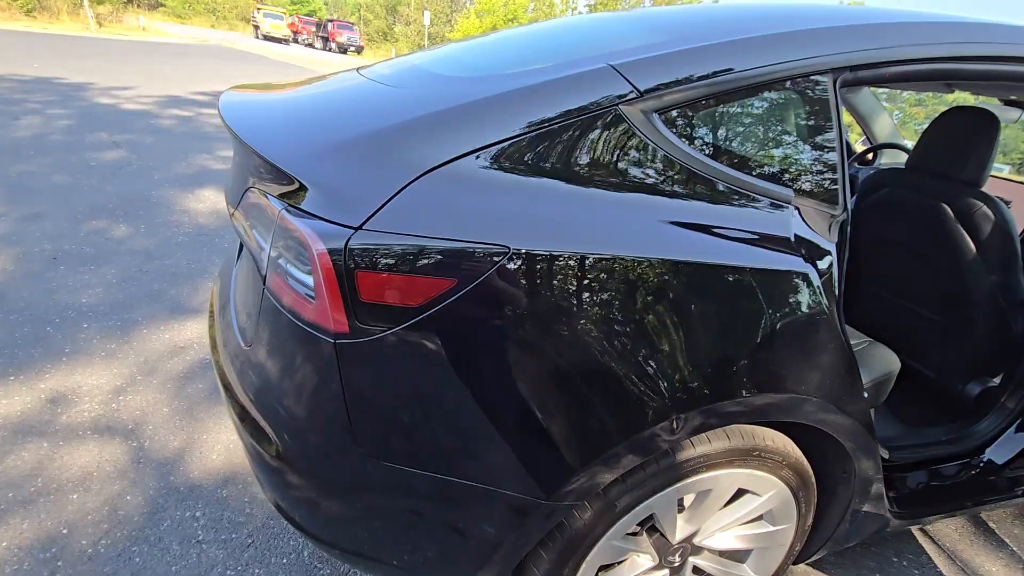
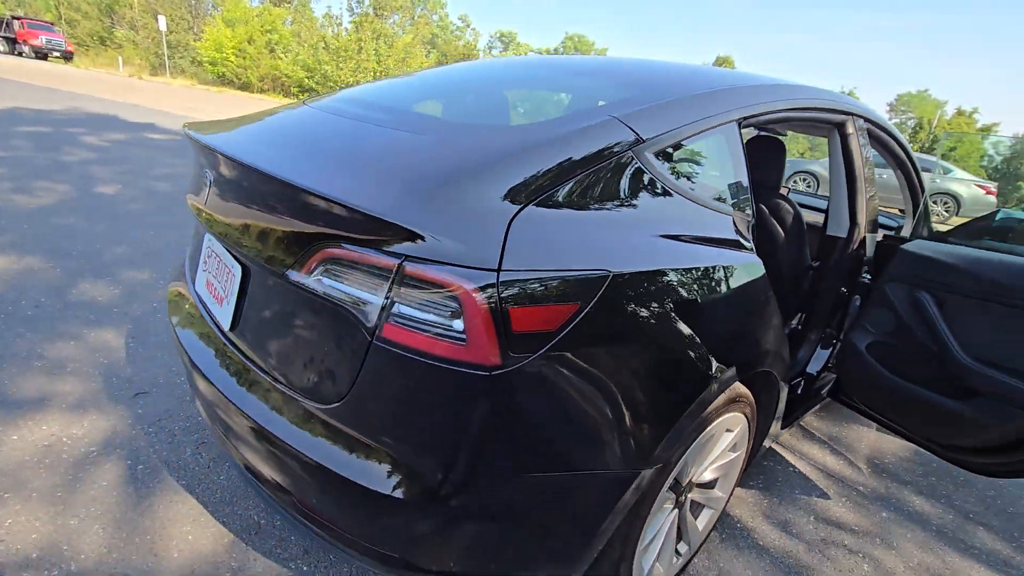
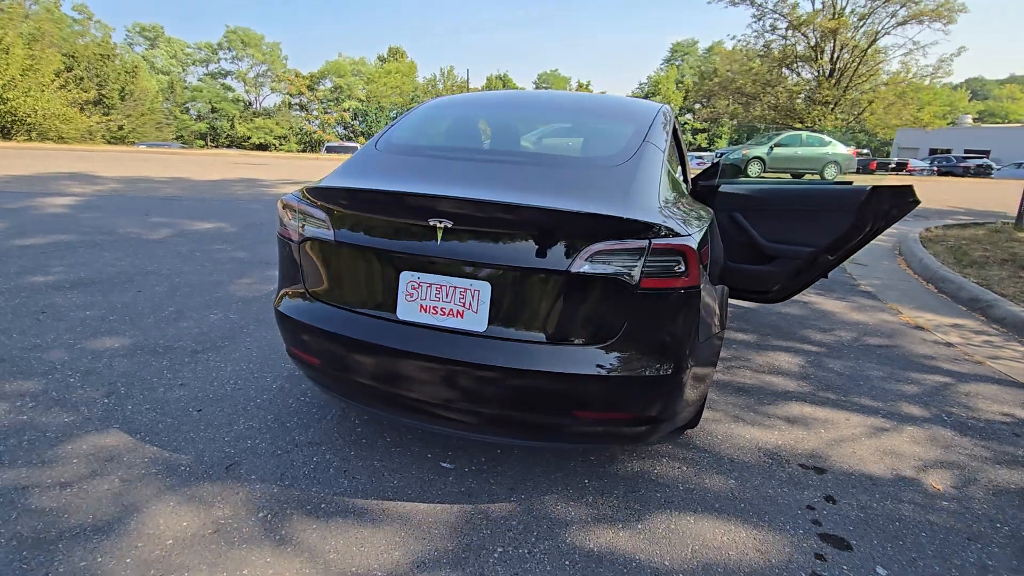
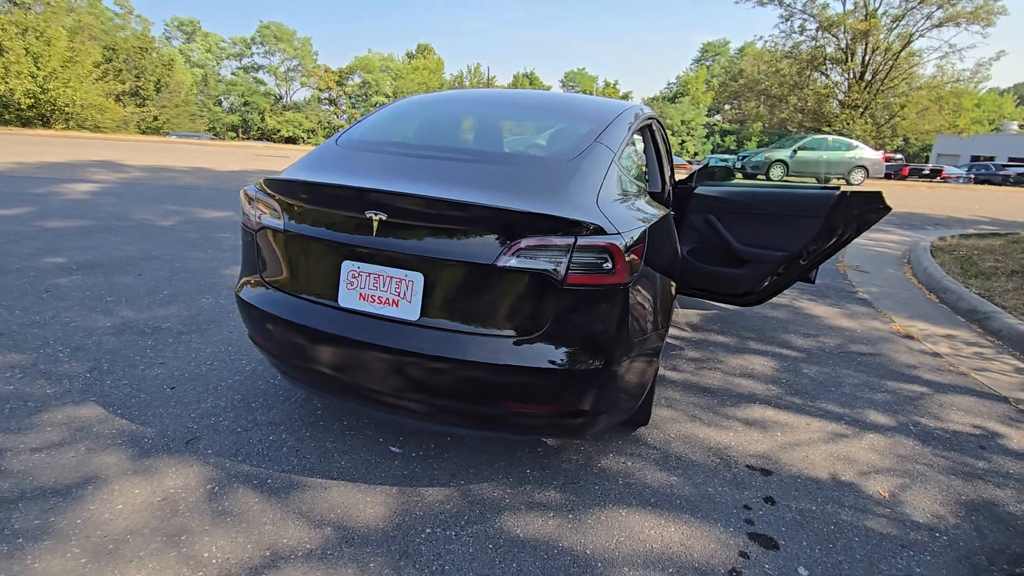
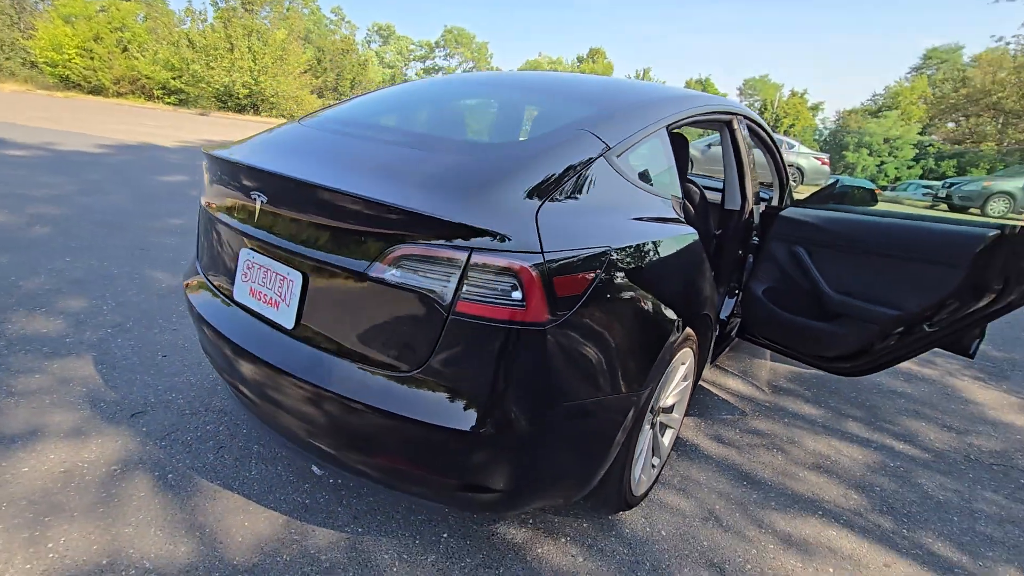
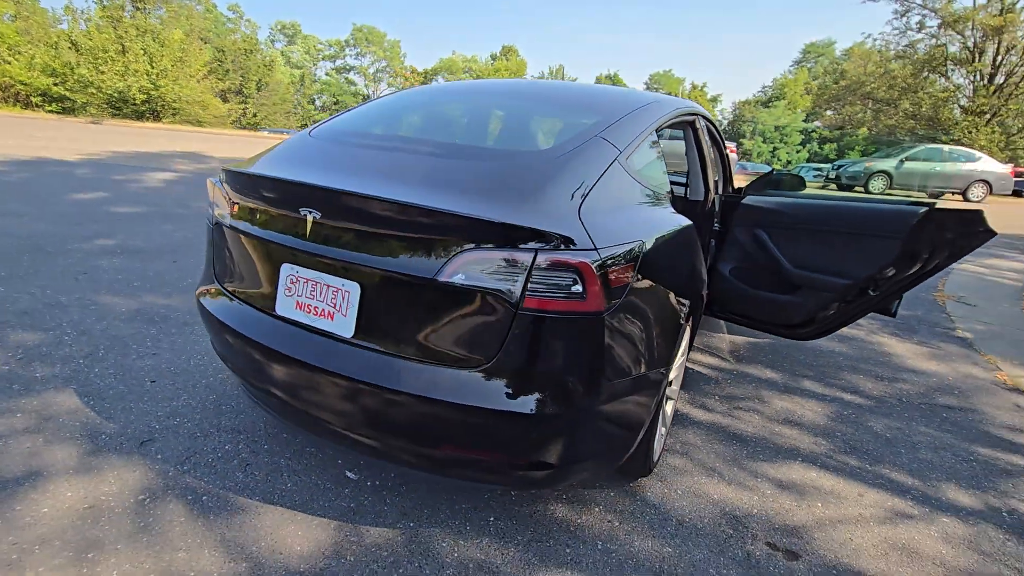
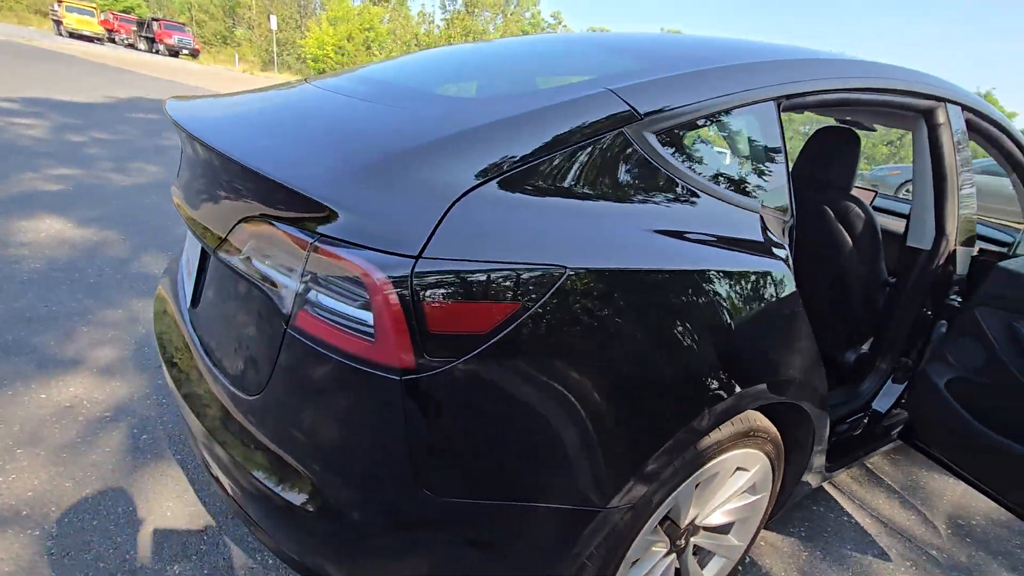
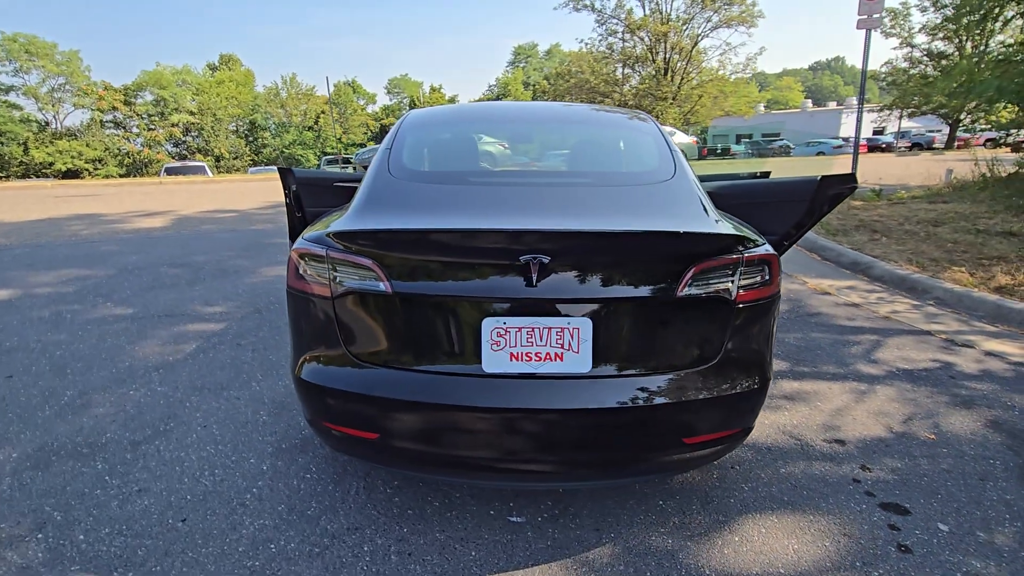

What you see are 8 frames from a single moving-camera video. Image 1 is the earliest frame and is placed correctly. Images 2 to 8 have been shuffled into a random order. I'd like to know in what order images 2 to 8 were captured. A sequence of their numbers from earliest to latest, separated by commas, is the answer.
7, 2, 5, 6, 4, 3, 8
